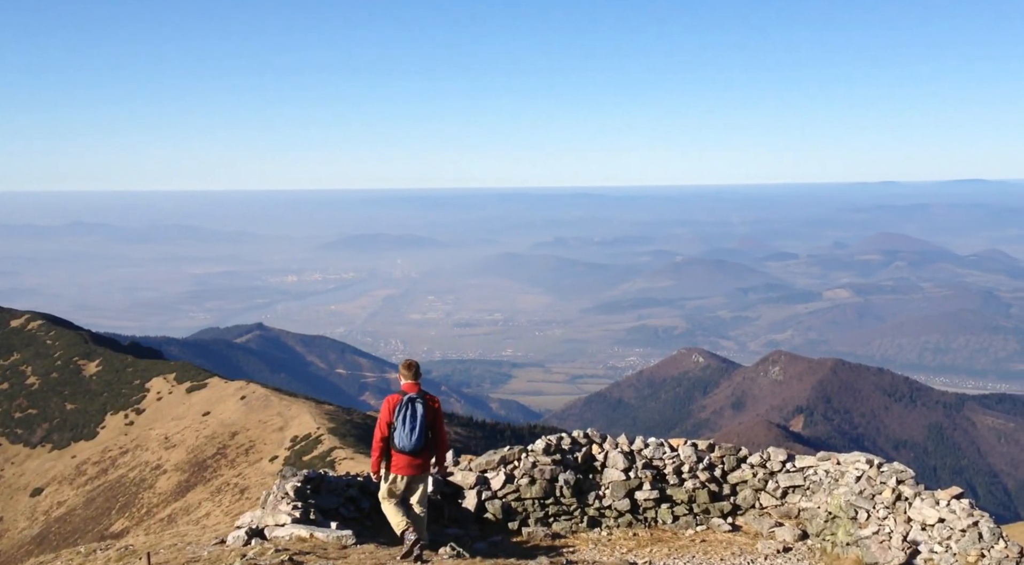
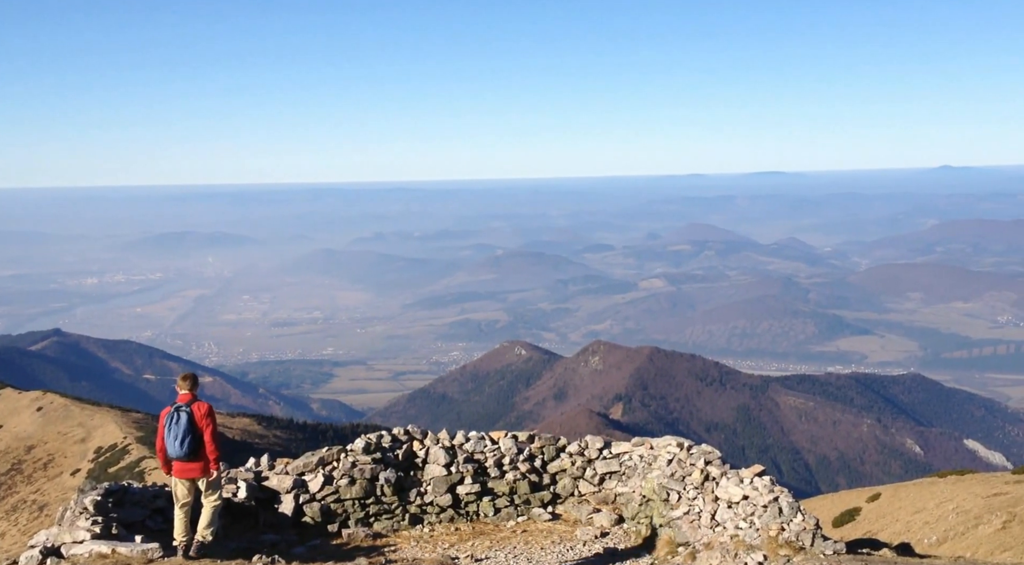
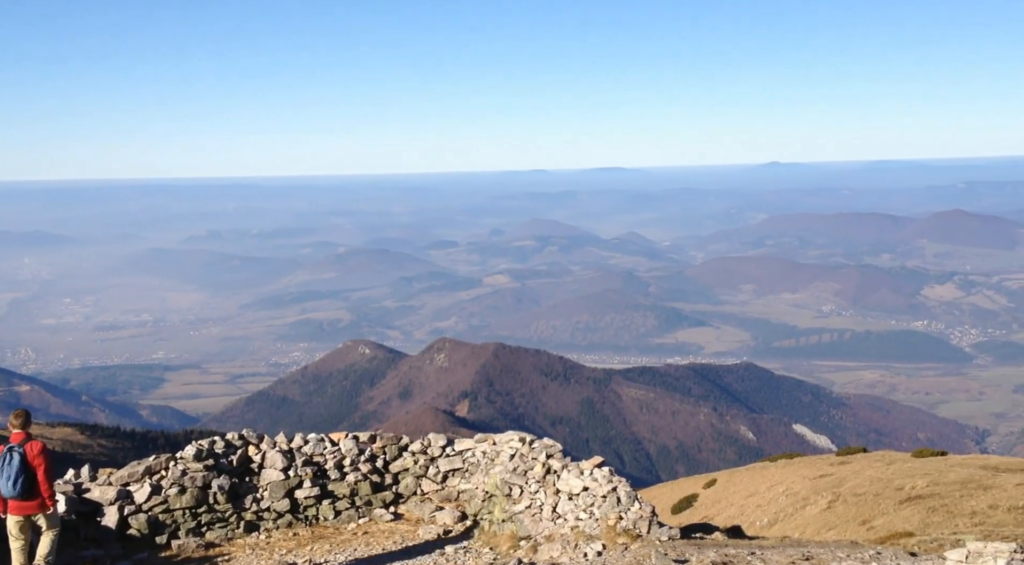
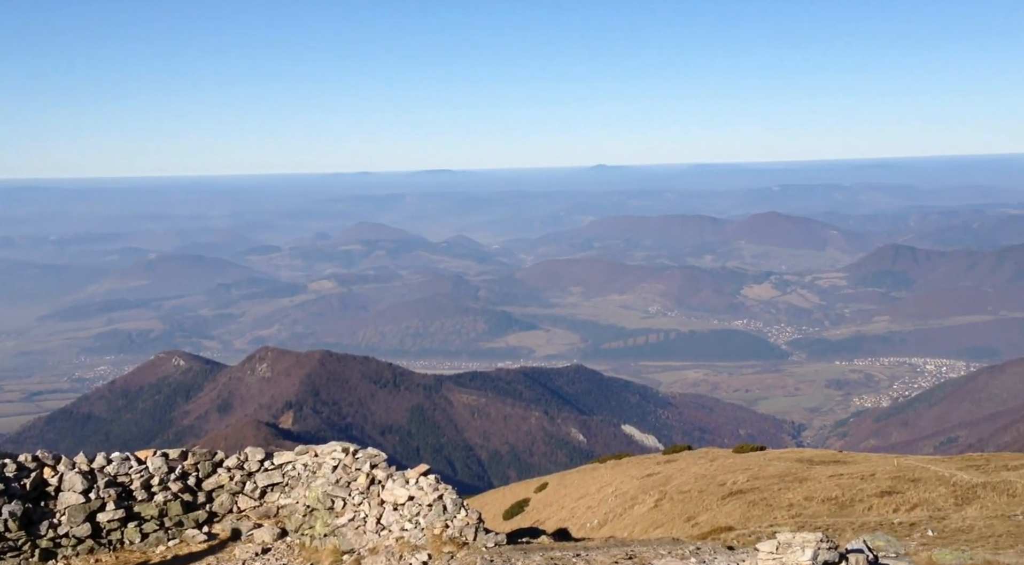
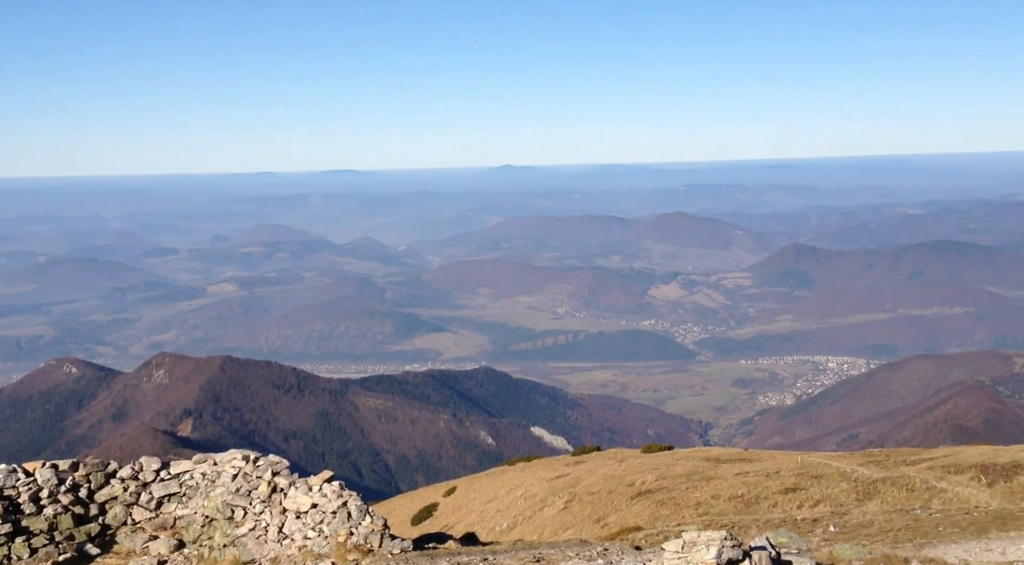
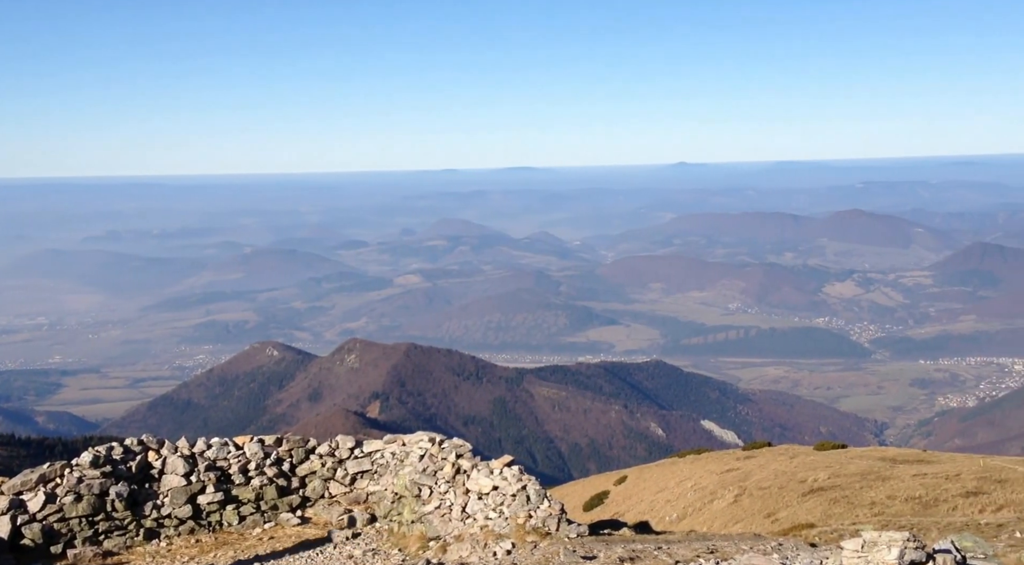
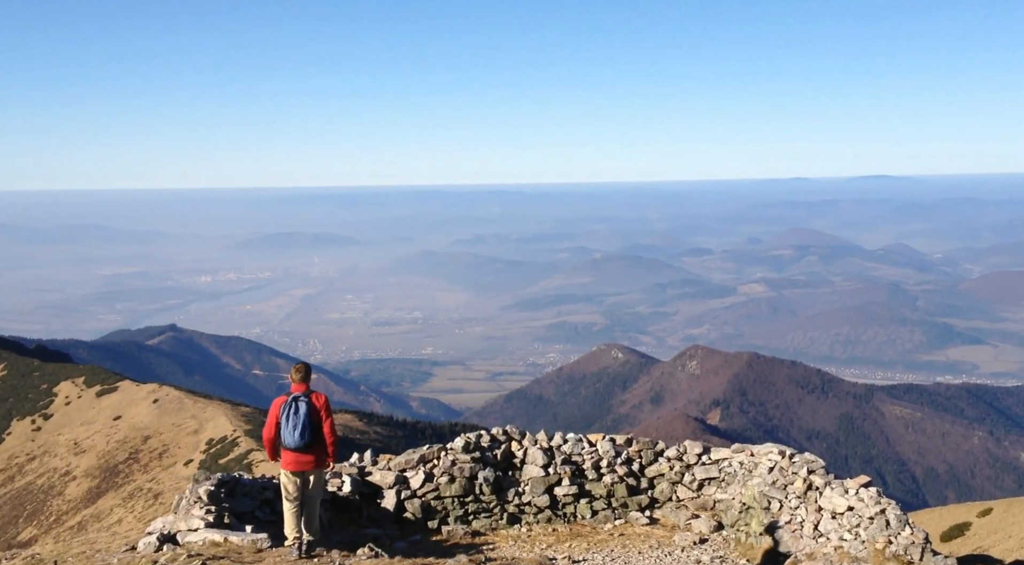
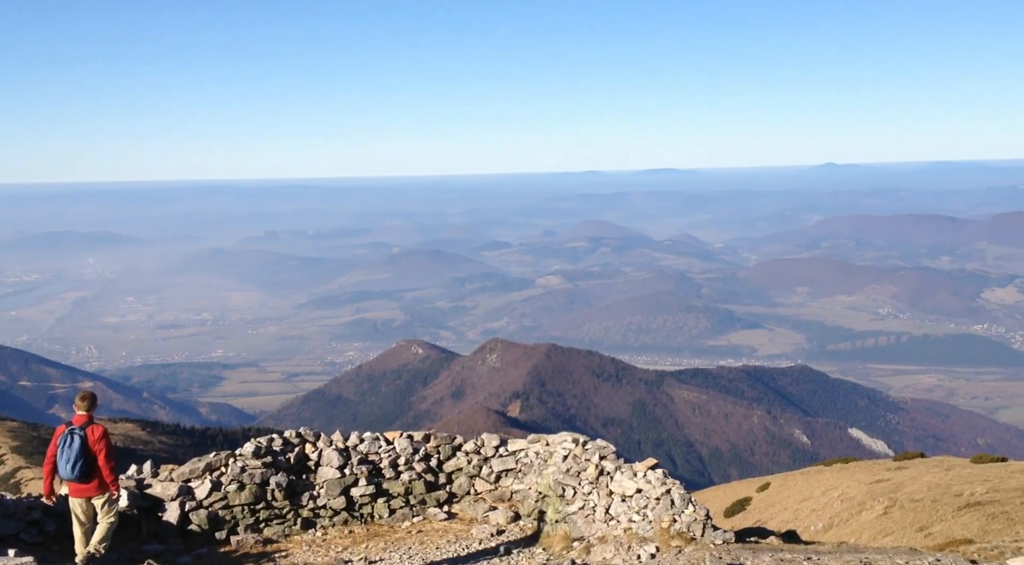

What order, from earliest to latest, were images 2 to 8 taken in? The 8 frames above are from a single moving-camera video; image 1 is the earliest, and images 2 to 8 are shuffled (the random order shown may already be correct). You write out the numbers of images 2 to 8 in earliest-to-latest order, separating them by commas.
7, 2, 8, 3, 6, 4, 5
